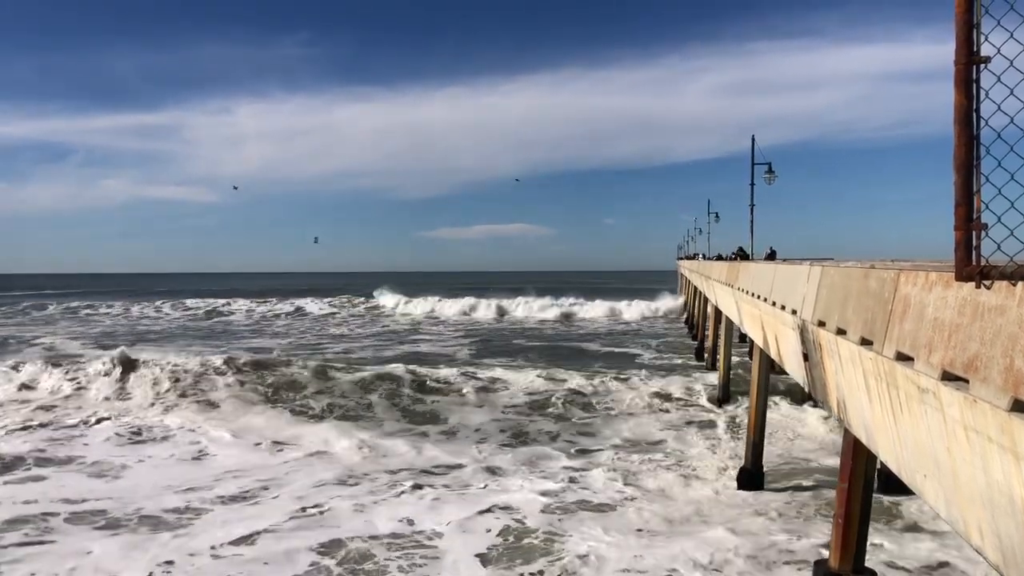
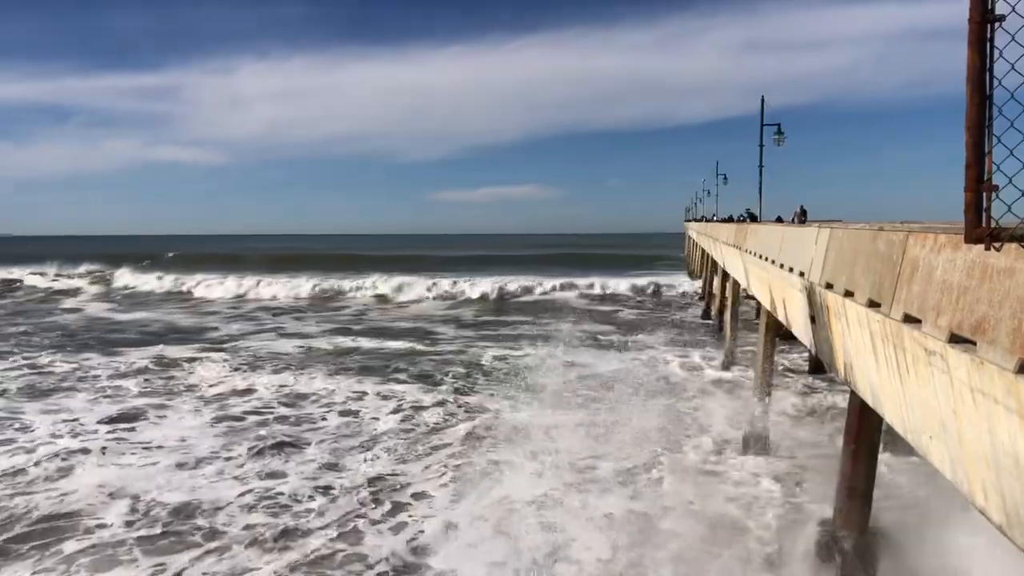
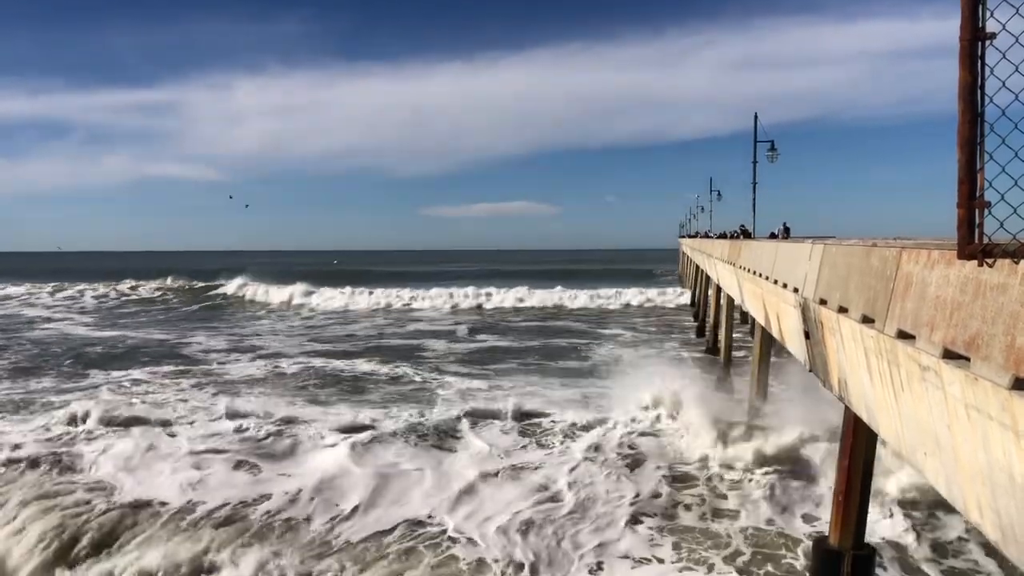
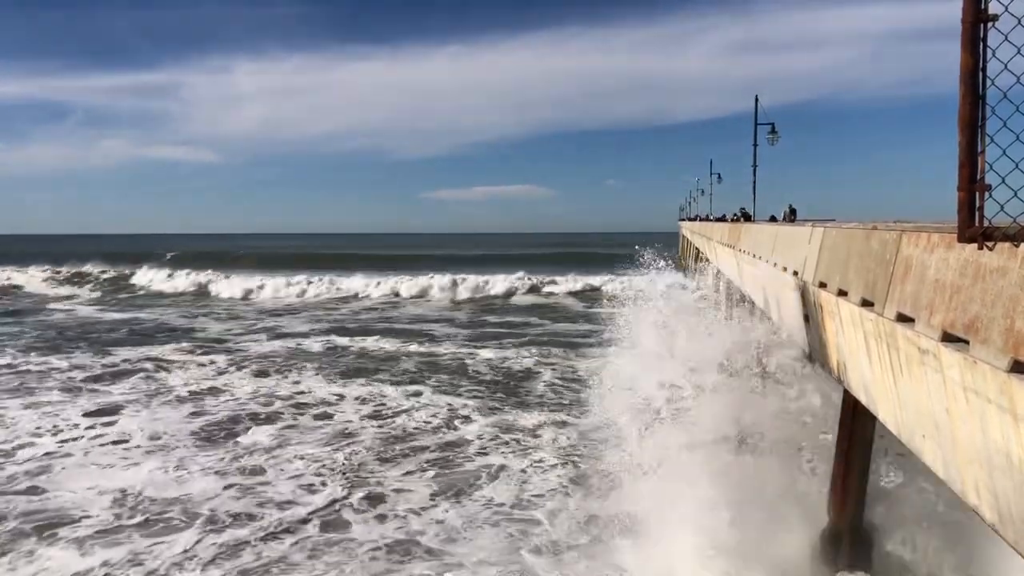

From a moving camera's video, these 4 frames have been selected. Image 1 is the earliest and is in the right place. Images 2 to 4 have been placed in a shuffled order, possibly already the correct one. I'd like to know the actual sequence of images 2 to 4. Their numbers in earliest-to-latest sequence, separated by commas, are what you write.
3, 4, 2
